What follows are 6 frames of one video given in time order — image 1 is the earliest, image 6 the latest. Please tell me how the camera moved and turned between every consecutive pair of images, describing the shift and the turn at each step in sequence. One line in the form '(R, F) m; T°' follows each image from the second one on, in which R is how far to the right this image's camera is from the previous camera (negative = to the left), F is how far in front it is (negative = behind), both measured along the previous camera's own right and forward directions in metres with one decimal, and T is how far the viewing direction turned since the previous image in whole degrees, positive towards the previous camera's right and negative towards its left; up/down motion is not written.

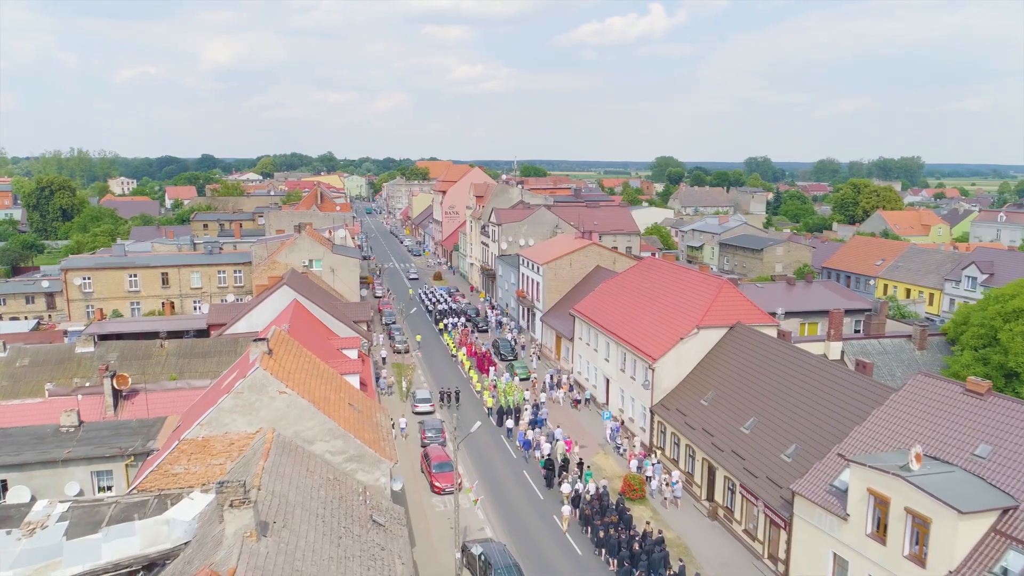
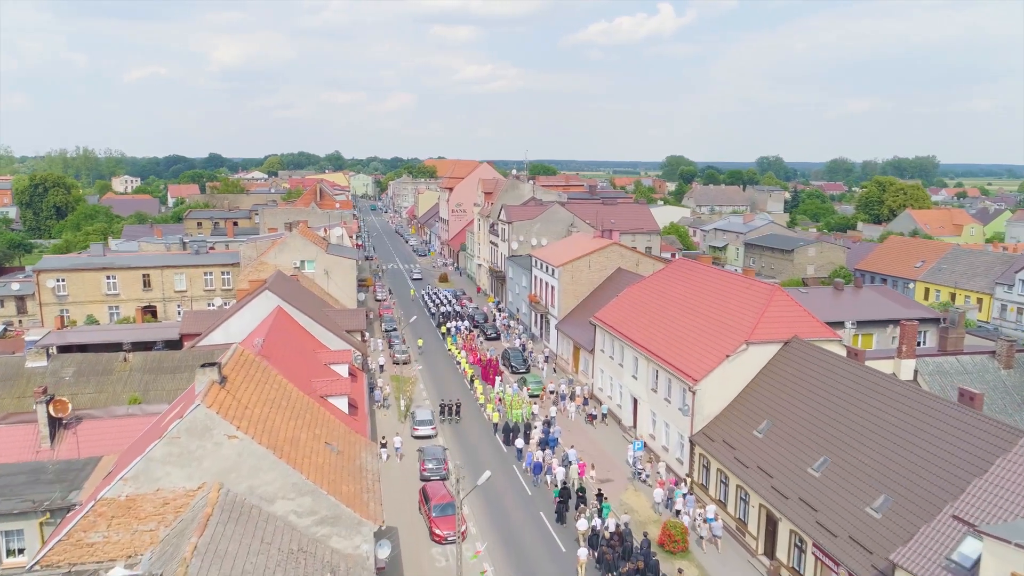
(-0.3, +4.8) m; -1°
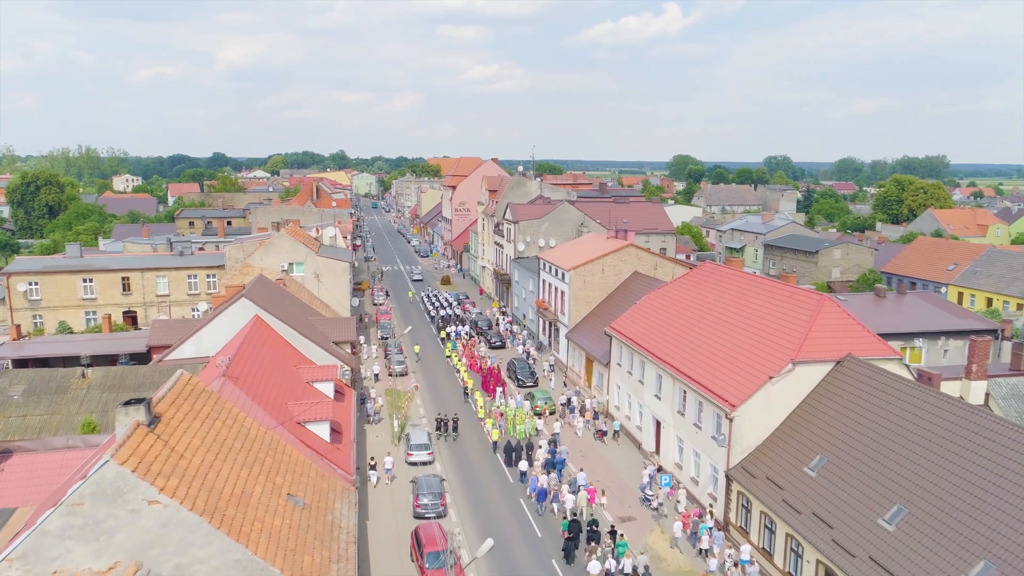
(-0.1, +3.8) m; 0°
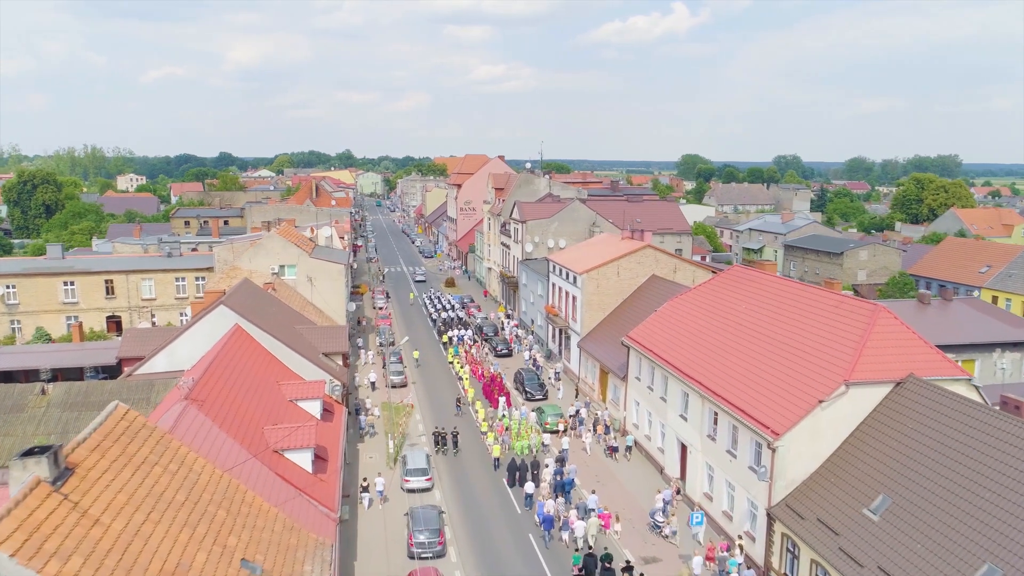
(0.0, +3.1) m; -1°
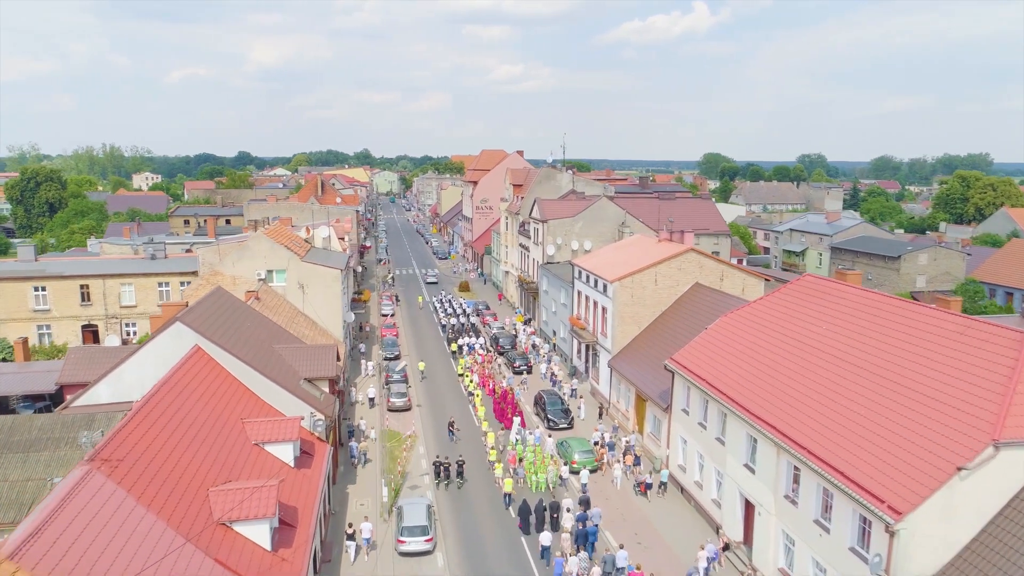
(-0.1, +5.2) m; -1°
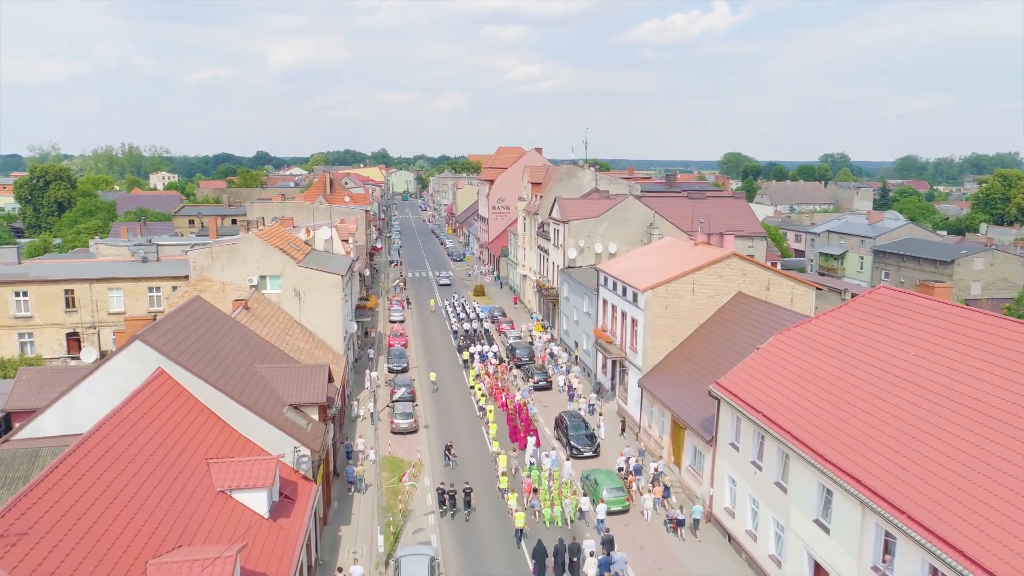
(-0.1, +3.6) m; -1°
